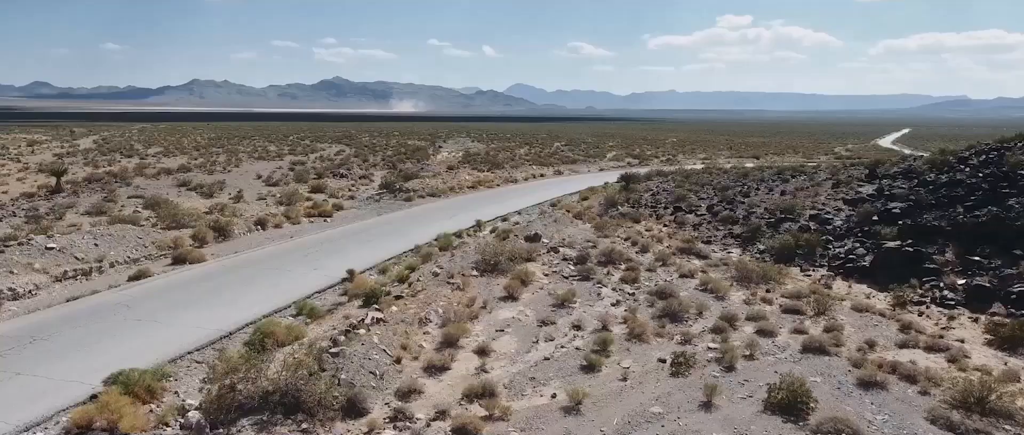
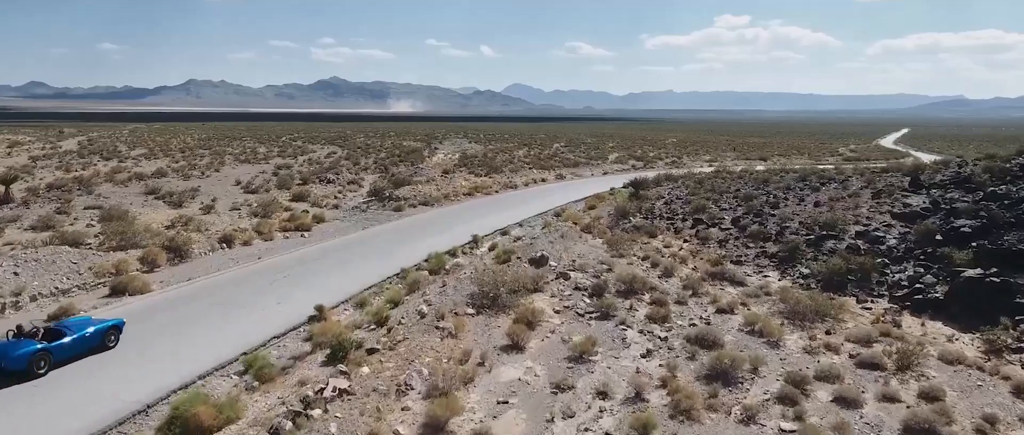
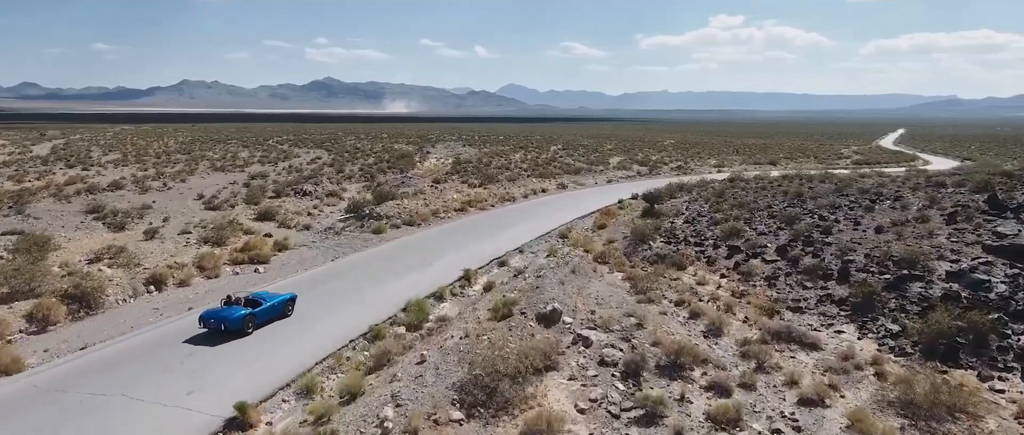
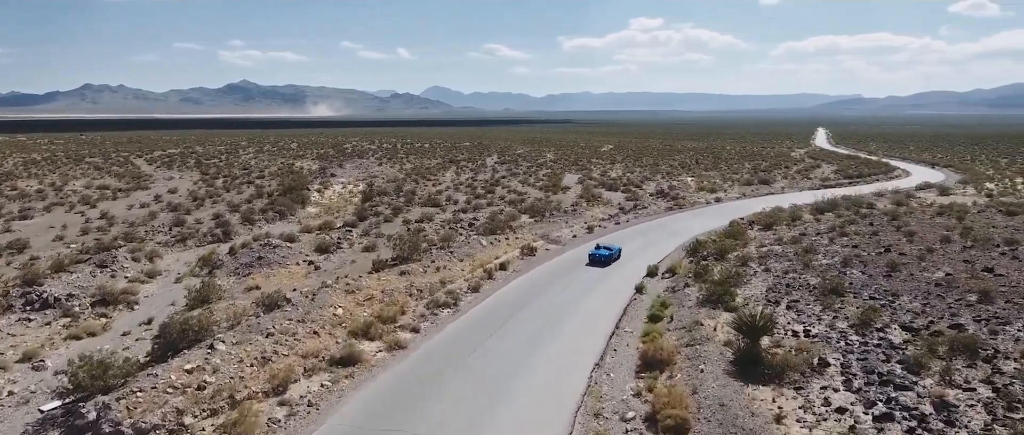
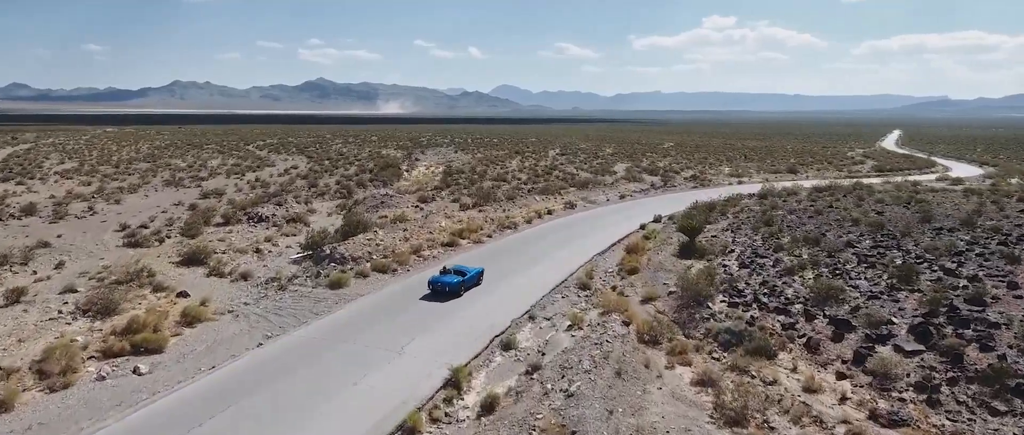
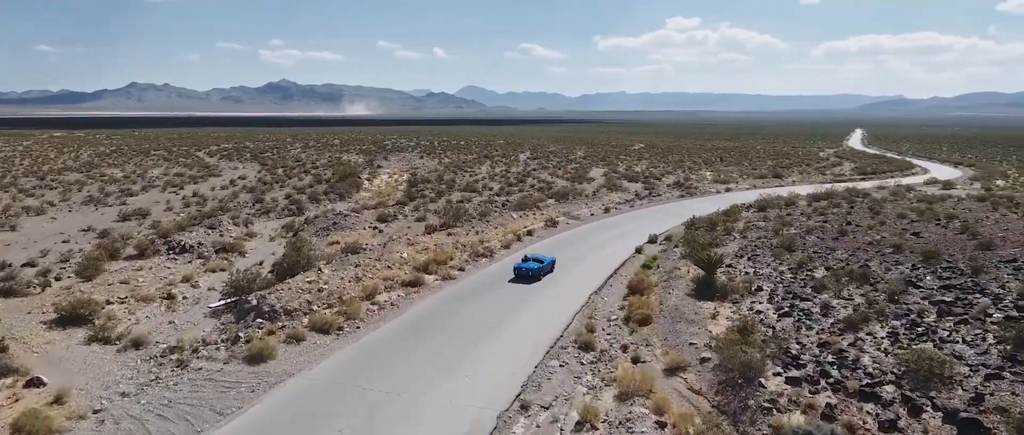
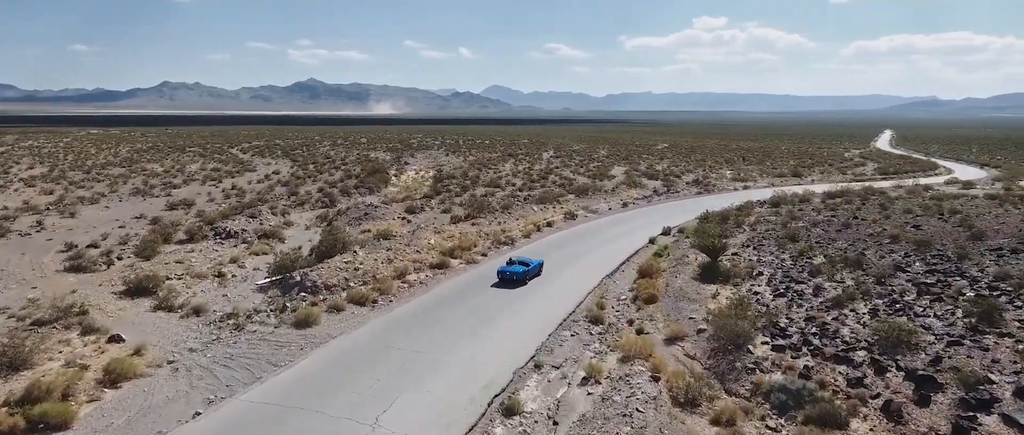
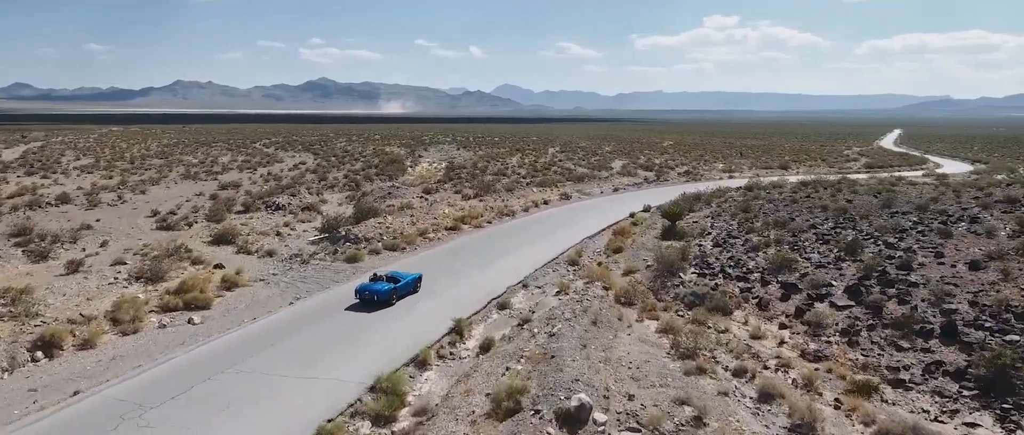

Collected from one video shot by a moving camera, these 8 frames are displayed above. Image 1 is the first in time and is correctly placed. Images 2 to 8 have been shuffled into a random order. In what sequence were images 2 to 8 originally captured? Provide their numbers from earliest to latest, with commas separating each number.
2, 3, 8, 5, 7, 6, 4
